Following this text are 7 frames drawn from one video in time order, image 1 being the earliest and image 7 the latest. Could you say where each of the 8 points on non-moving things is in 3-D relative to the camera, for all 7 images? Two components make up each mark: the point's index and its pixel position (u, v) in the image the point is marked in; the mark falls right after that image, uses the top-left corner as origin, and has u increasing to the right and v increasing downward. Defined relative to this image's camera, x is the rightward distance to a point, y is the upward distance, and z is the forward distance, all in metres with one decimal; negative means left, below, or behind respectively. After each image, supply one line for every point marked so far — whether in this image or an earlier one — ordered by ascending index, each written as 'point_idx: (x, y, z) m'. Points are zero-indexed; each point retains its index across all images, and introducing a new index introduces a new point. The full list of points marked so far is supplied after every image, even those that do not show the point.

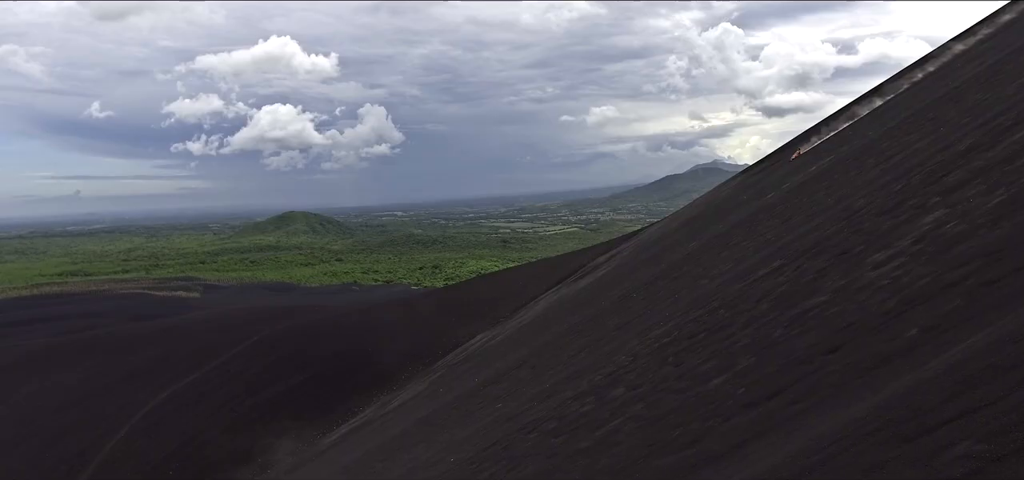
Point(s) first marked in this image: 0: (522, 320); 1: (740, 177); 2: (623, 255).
0: (+0.1, -1.2, +9.2) m
1: (+3.7, +1.0, +11.1) m
2: (+1.4, -0.3, +9.2) m
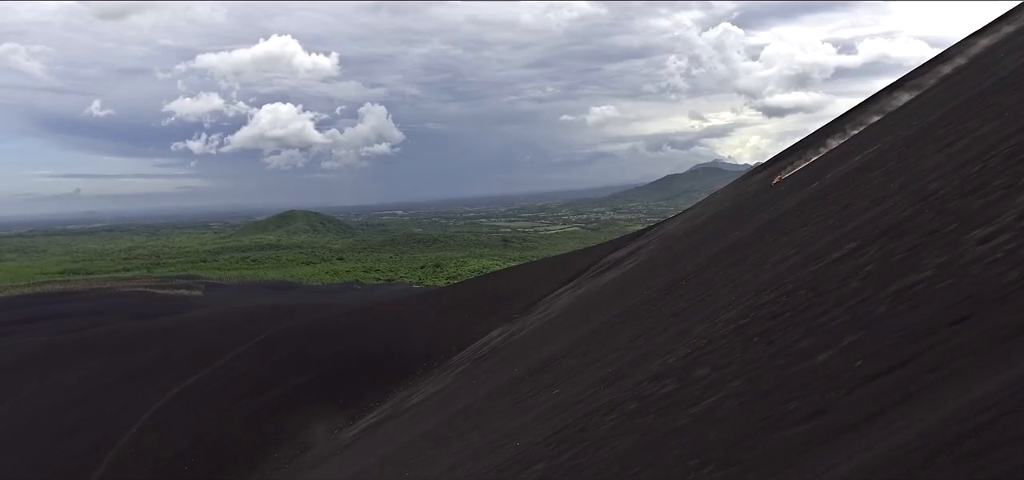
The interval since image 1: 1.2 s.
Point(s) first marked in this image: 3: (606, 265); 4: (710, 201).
0: (+0.4, -1.1, +9.2) m
1: (+4.1, +1.1, +11.1) m
2: (+1.7, -0.2, +9.1) m
3: (+1.5, -0.5, +11.2) m
4: (+3.1, +0.6, +10.6) m
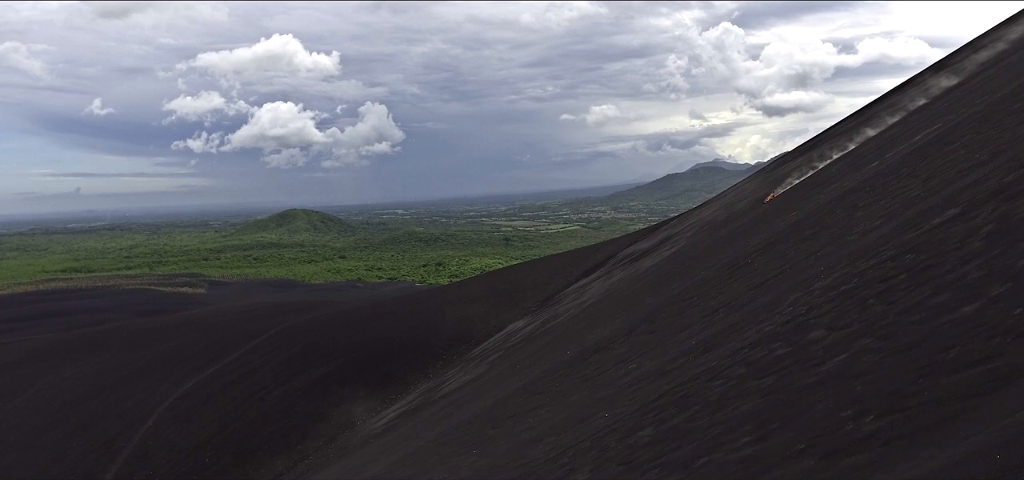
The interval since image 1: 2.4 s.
0: (+0.8, -0.9, +9.2) m
1: (+4.5, +1.3, +11.0) m
2: (+2.1, -0.1, +9.1) m
3: (+2.0, -0.3, +11.2) m
4: (+3.6, +0.8, +10.6) m
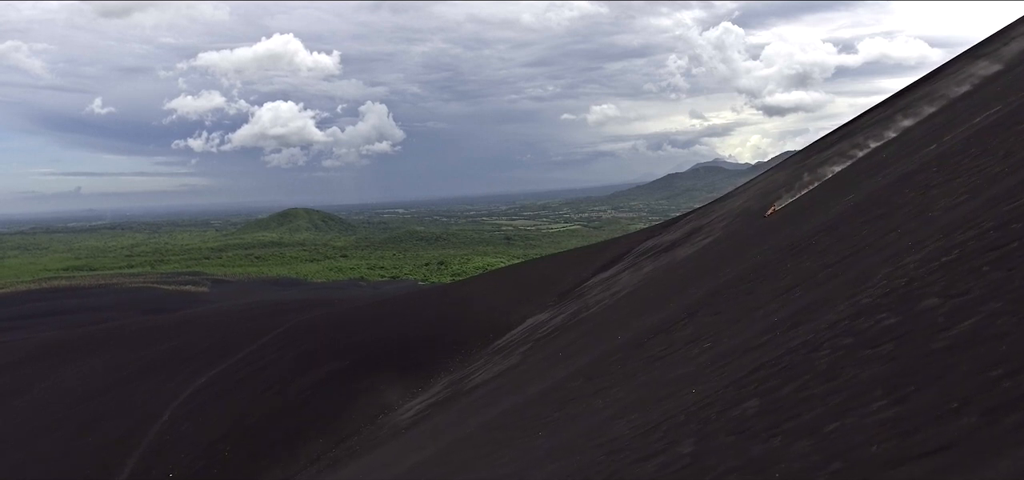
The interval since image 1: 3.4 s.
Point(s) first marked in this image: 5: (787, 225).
0: (+1.3, -0.8, +9.1) m
1: (+5.0, +1.4, +11.0) m
2: (+2.6, +0.1, +9.1) m
3: (+2.4, -0.2, +11.2) m
4: (+4.0, +0.9, +10.6) m
5: (+2.5, +0.1, +5.8) m
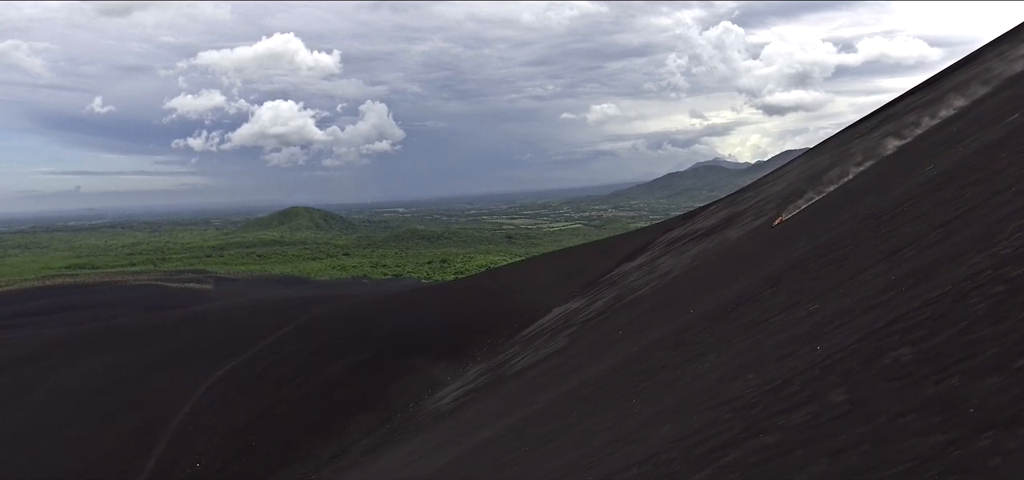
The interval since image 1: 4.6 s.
0: (+1.9, -0.6, +9.1) m
1: (+5.6, +1.6, +11.0) m
2: (+3.2, +0.3, +9.1) m
3: (+3.0, 0.0, +11.2) m
4: (+4.6, +1.1, +10.6) m
5: (+3.1, +0.4, +5.8) m
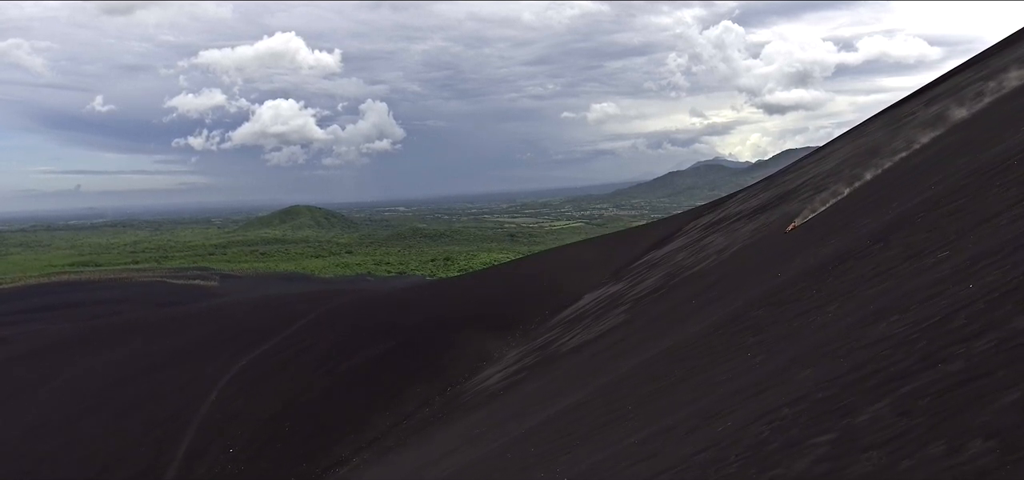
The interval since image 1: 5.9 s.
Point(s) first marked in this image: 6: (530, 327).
0: (+2.6, -0.3, +9.1) m
1: (+6.3, +2.0, +10.9) m
2: (+3.9, +0.6, +9.0) m
3: (+3.8, +0.3, +11.1) m
4: (+5.4, +1.4, +10.5) m
5: (+3.8, +0.7, +5.7) m
6: (+0.5, -1.7, +12.8) m
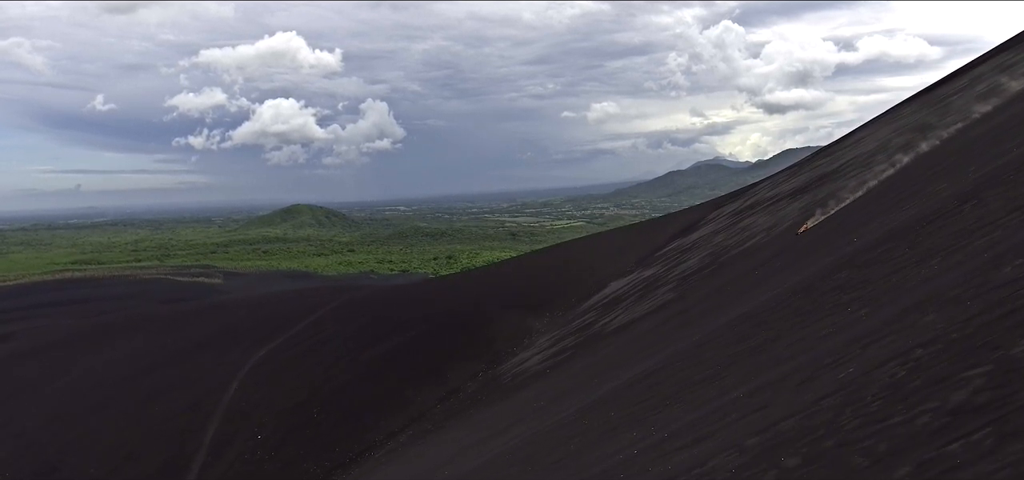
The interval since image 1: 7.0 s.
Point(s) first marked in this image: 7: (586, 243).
0: (+3.2, 0.0, +9.0) m
1: (+6.9, +2.2, +10.8) m
2: (+4.5, +0.9, +9.0) m
3: (+4.3, +0.6, +11.0) m
4: (+5.9, +1.7, +10.4) m
5: (+4.4, +0.9, +5.7) m
6: (+1.1, -1.4, +12.7) m
7: (+2.3, 0.0, +18.1) m
